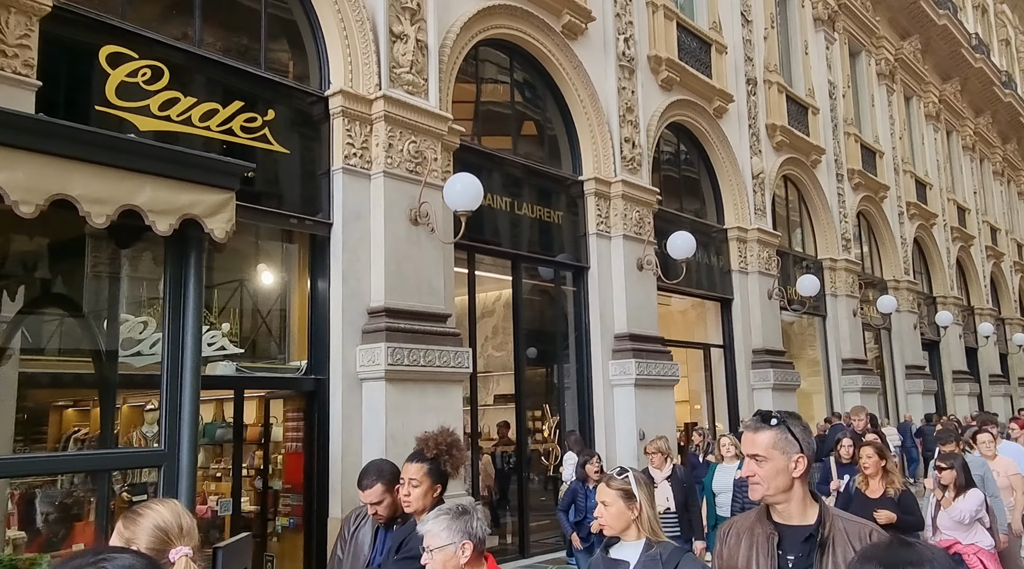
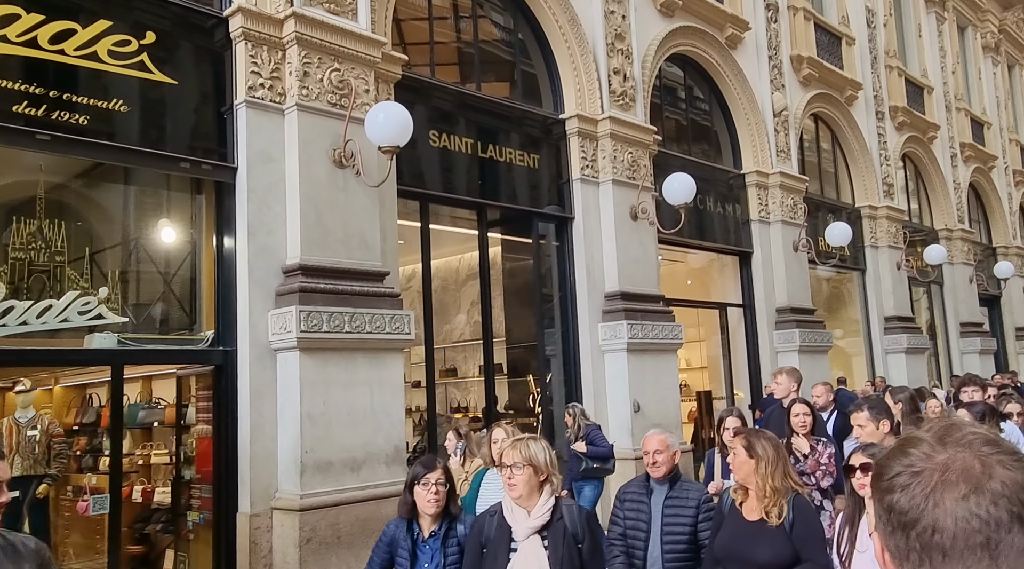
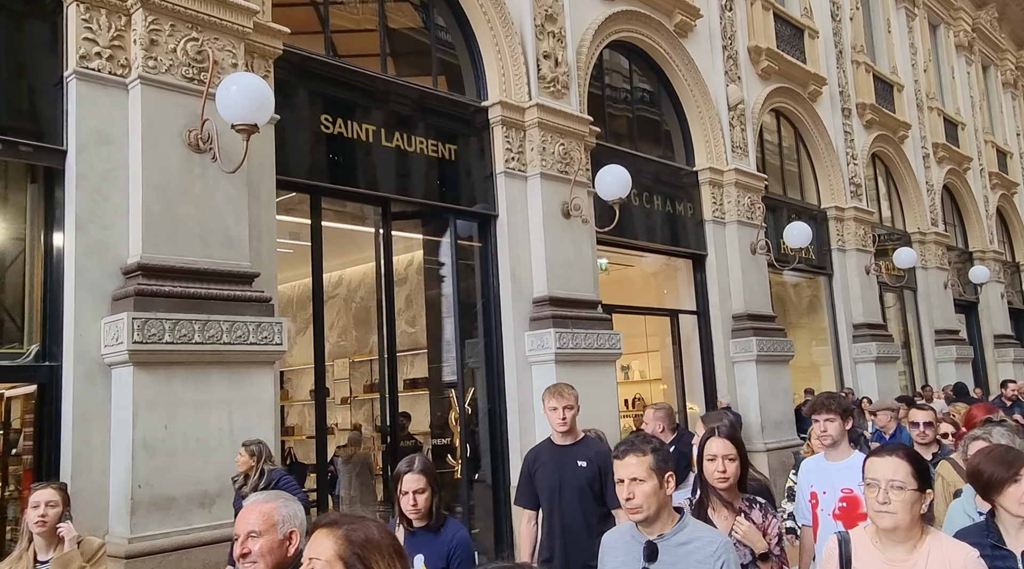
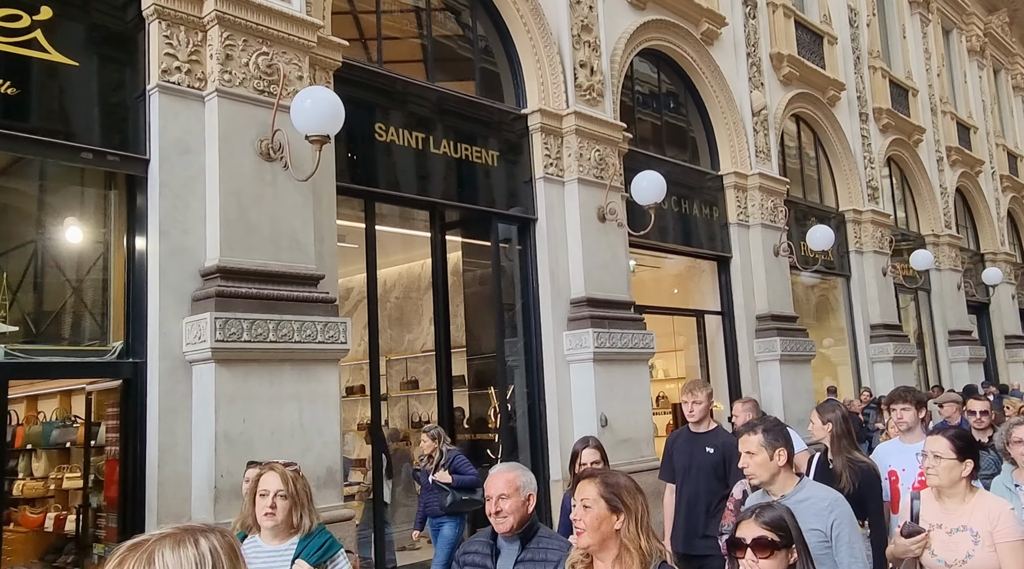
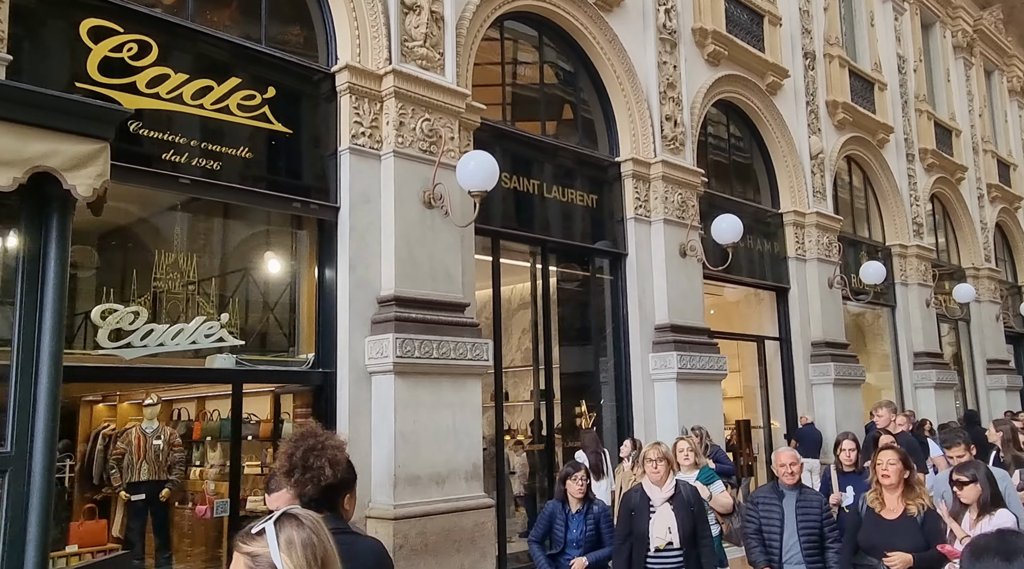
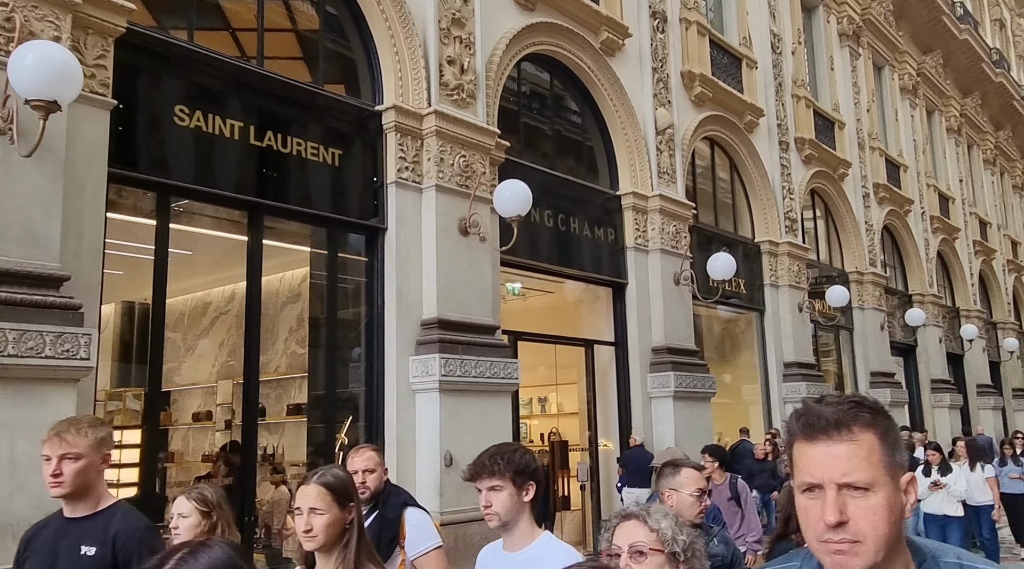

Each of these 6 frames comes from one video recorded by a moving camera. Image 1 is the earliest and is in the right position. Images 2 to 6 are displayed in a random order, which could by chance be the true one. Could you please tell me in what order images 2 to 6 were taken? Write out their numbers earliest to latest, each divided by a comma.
5, 2, 4, 3, 6
